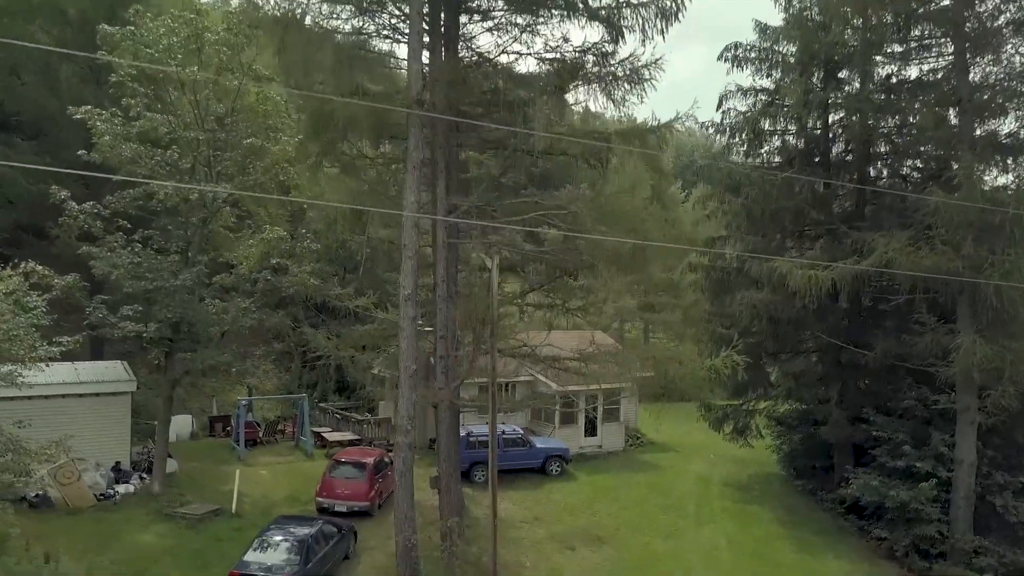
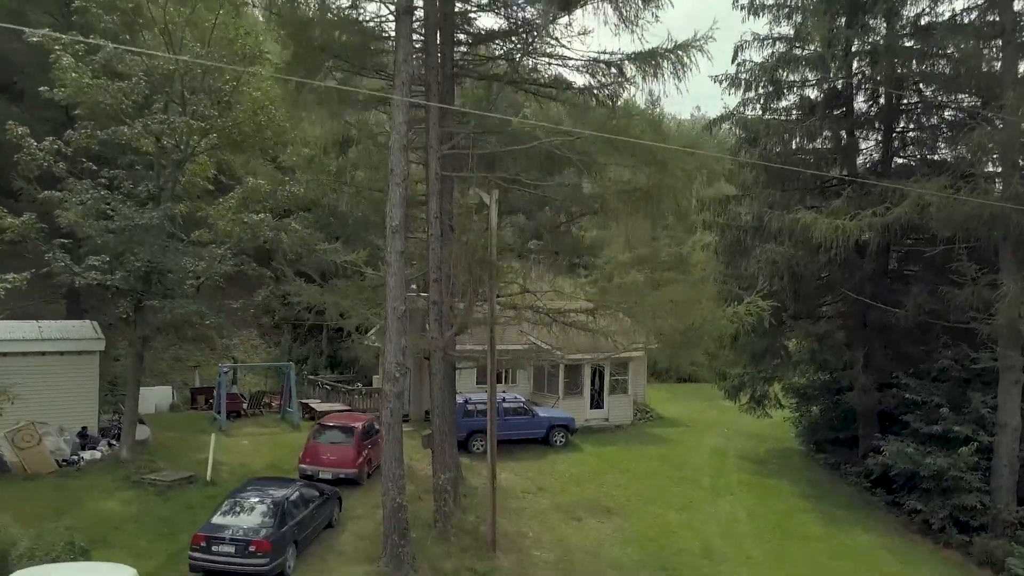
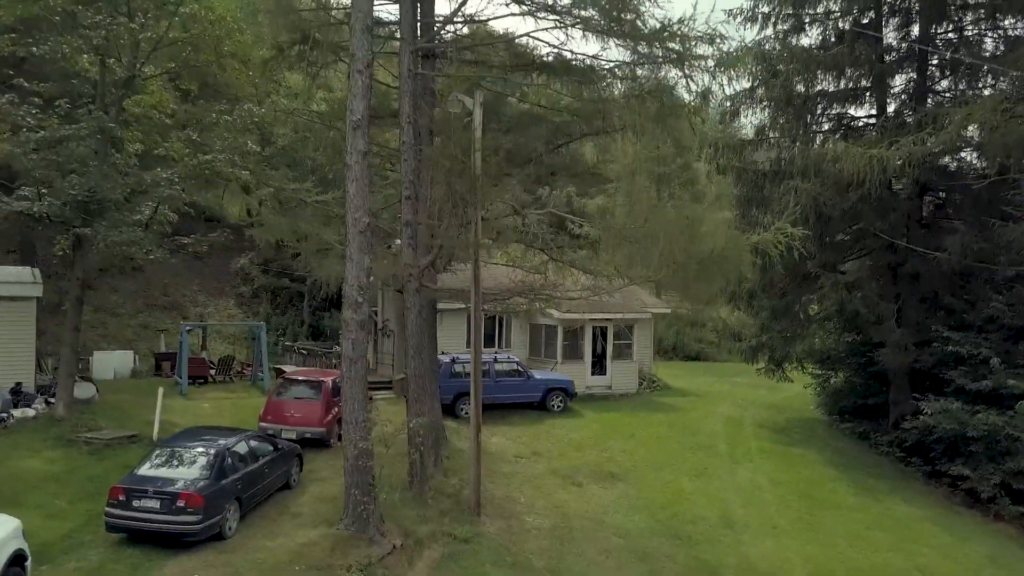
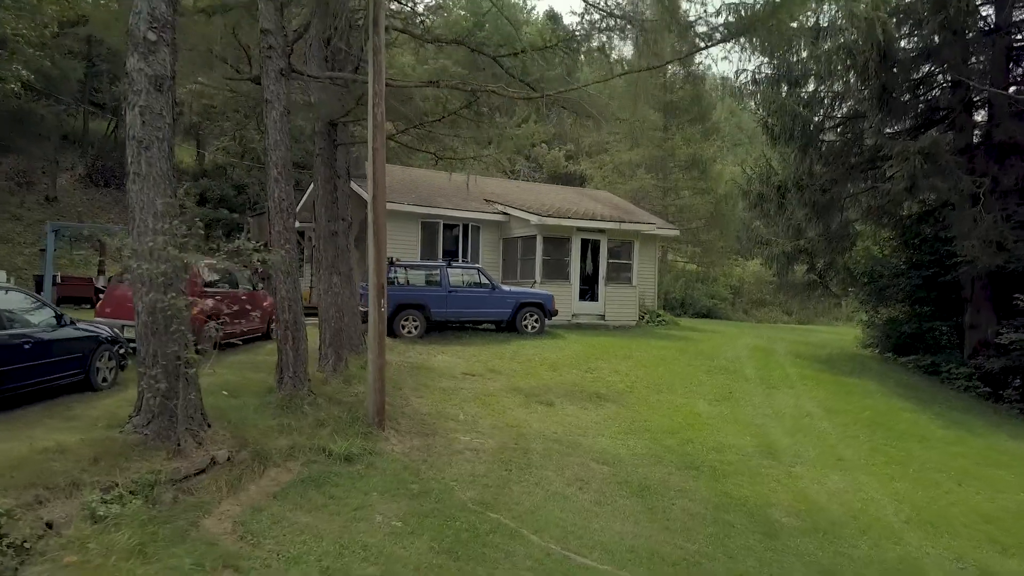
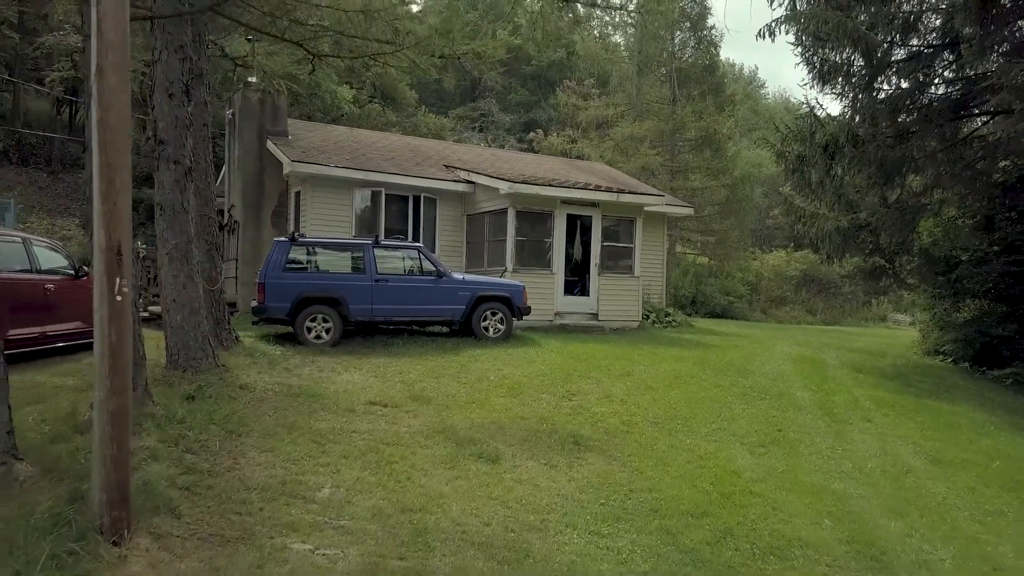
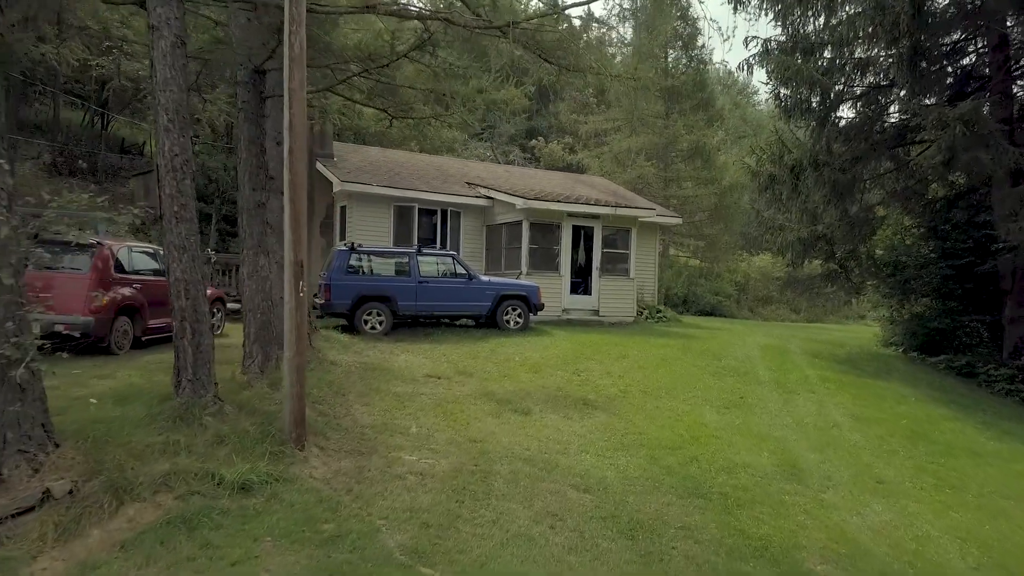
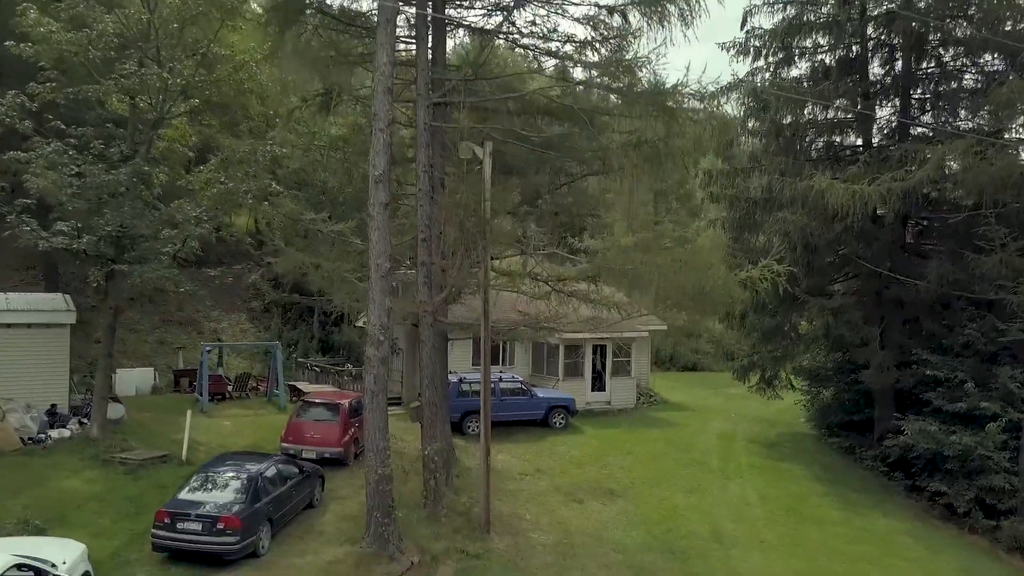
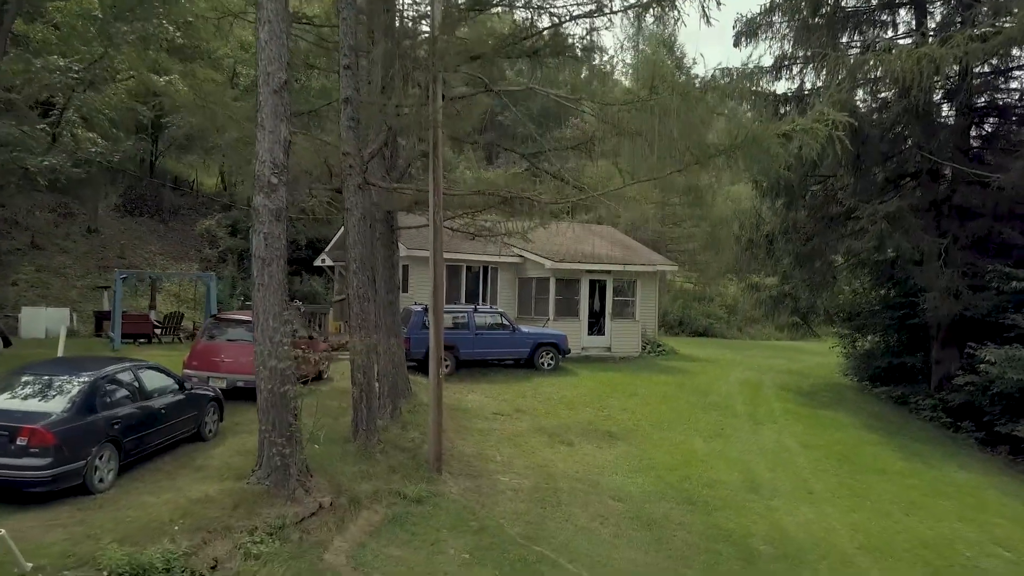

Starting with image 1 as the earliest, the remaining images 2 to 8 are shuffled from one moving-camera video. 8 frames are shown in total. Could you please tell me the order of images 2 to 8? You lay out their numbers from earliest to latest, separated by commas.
2, 7, 3, 8, 4, 6, 5
